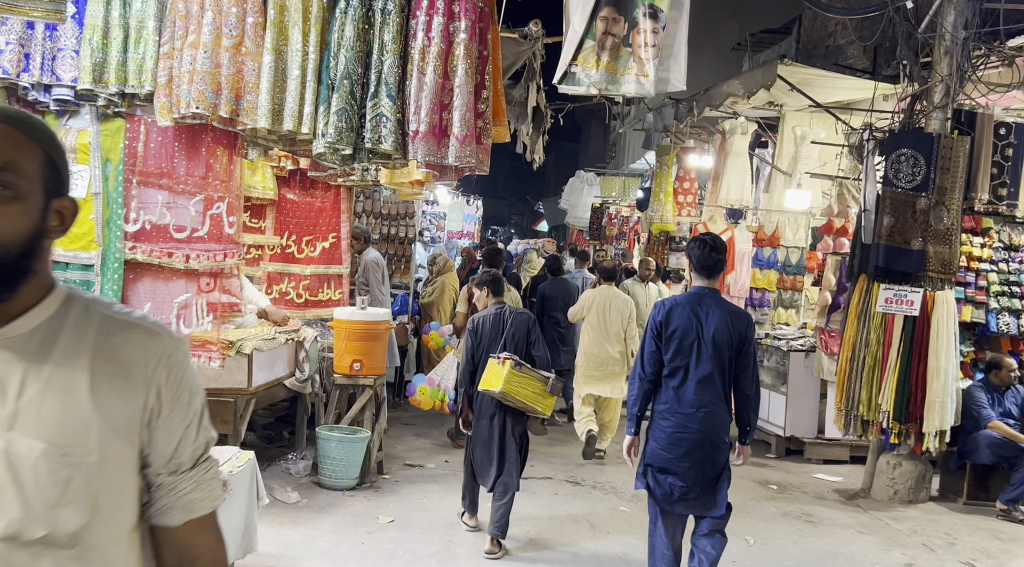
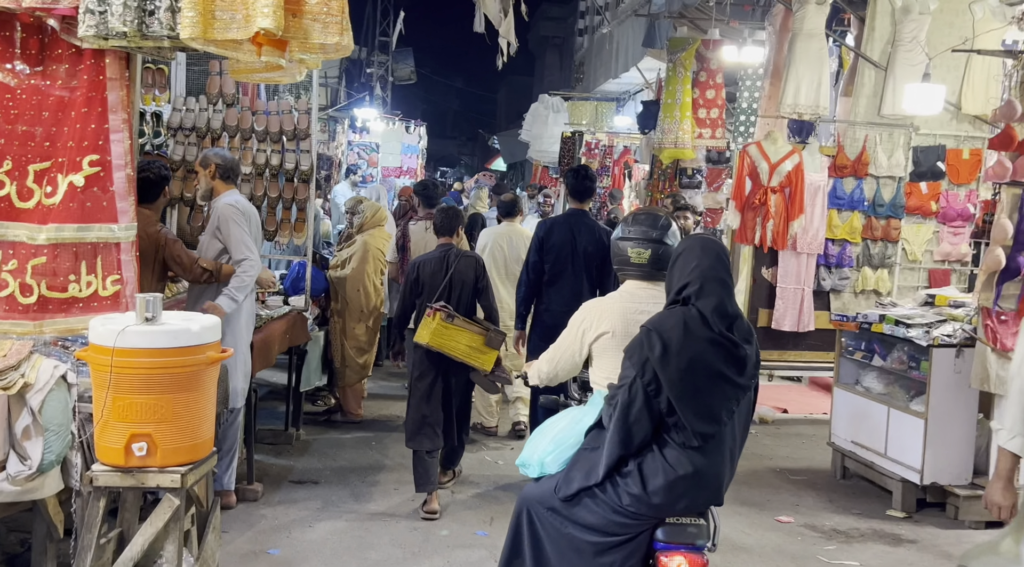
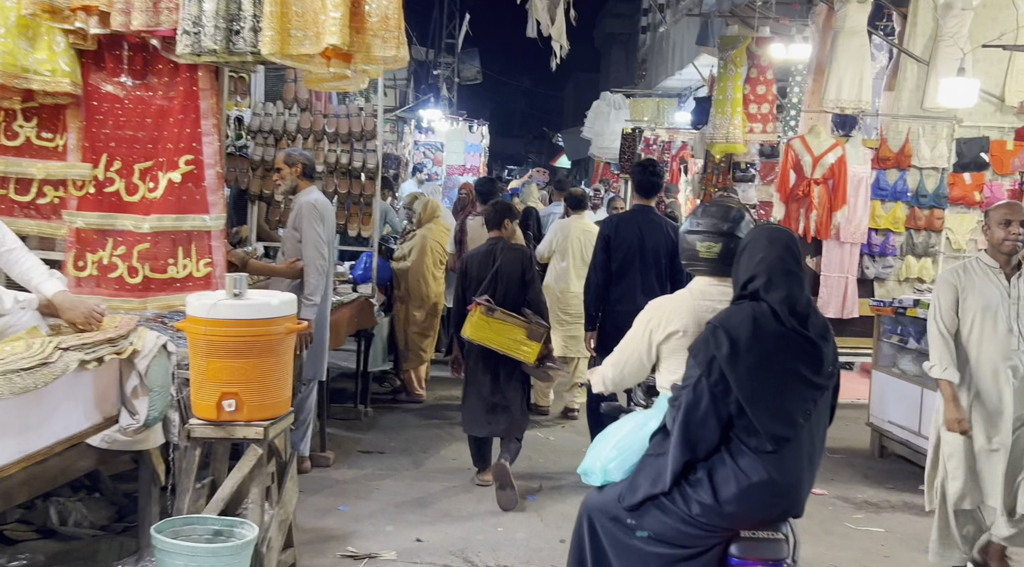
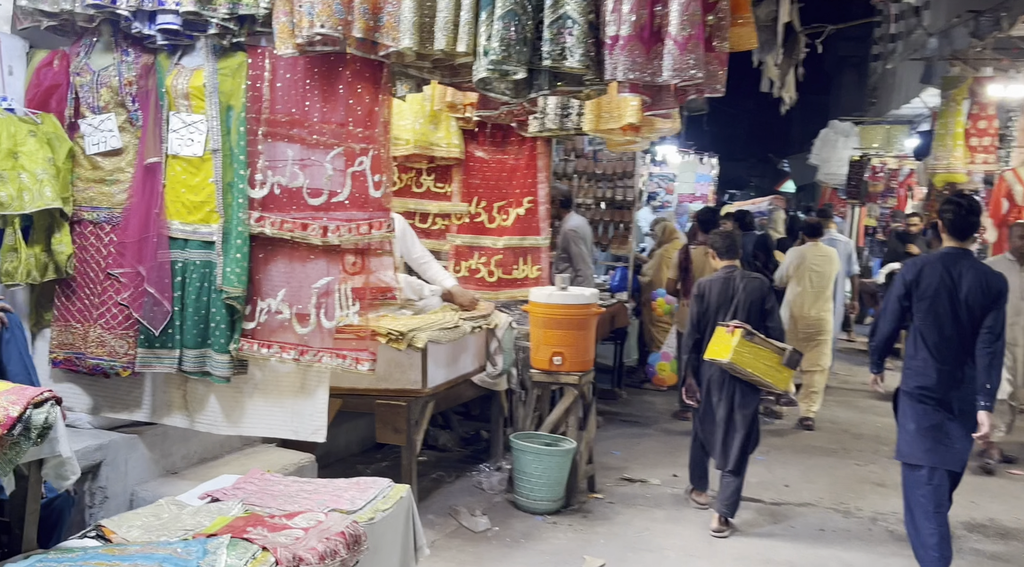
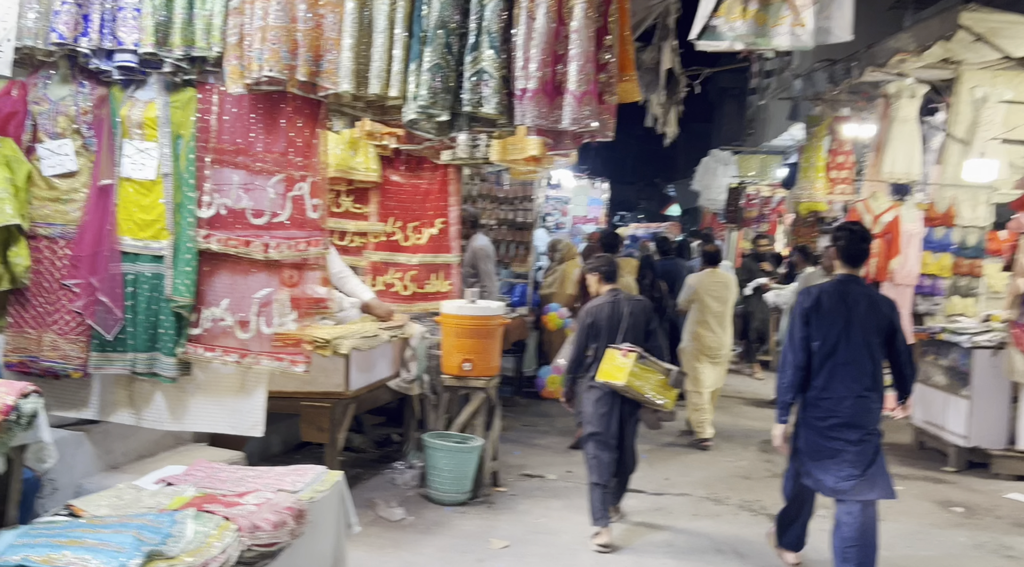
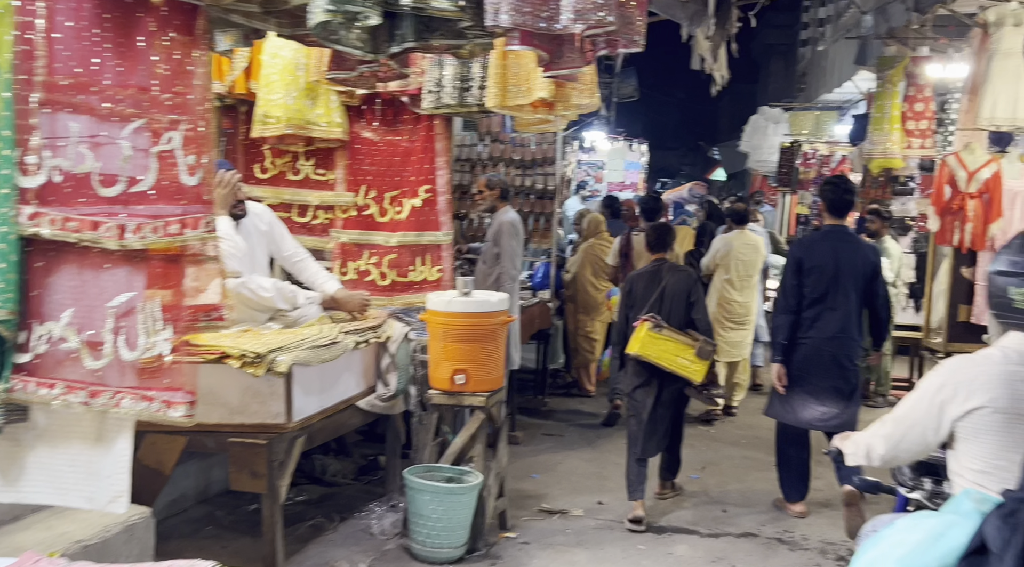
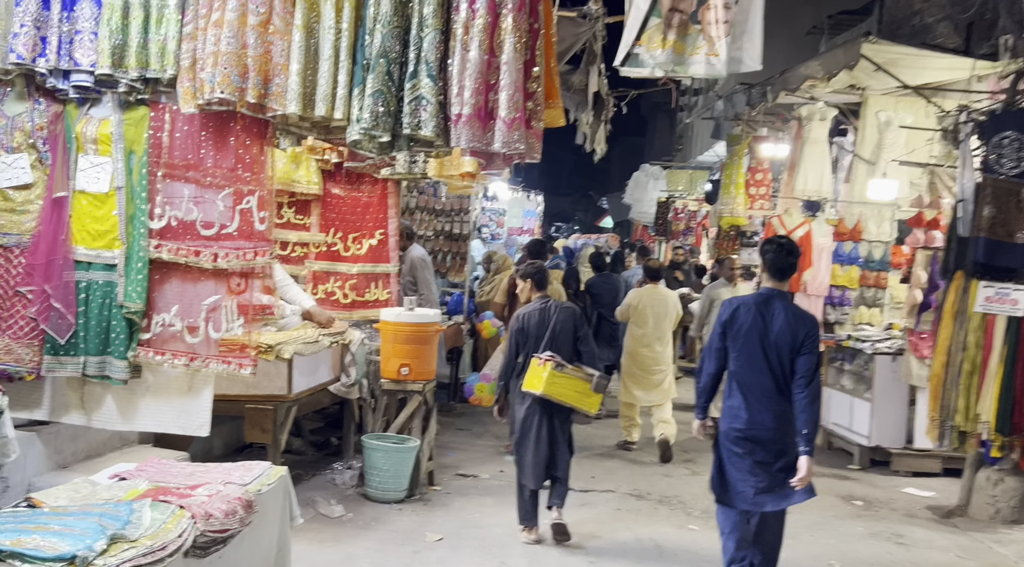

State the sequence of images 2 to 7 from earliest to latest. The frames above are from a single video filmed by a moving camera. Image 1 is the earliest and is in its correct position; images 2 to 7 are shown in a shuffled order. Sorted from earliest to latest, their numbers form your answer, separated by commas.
7, 5, 4, 6, 3, 2
